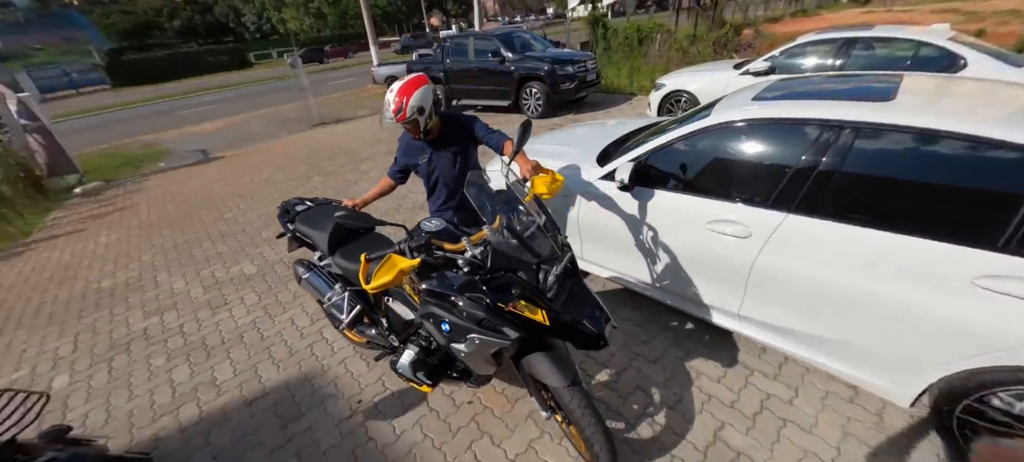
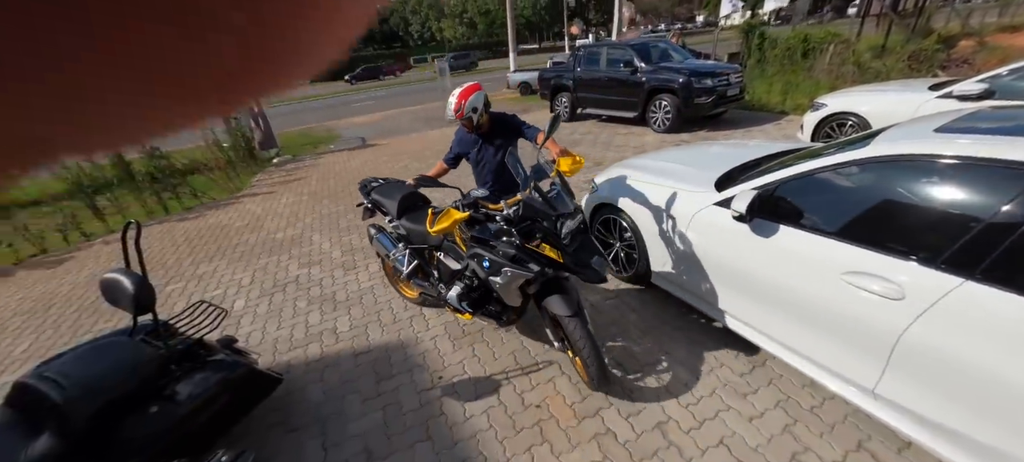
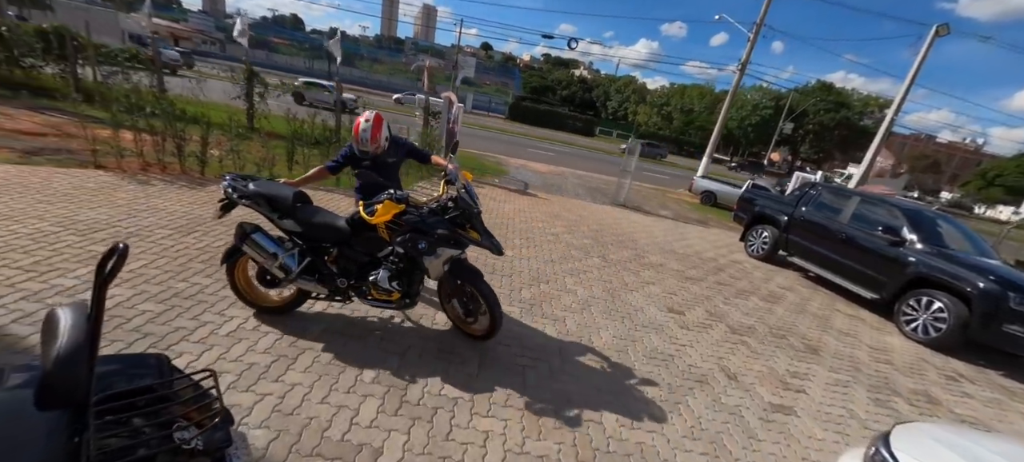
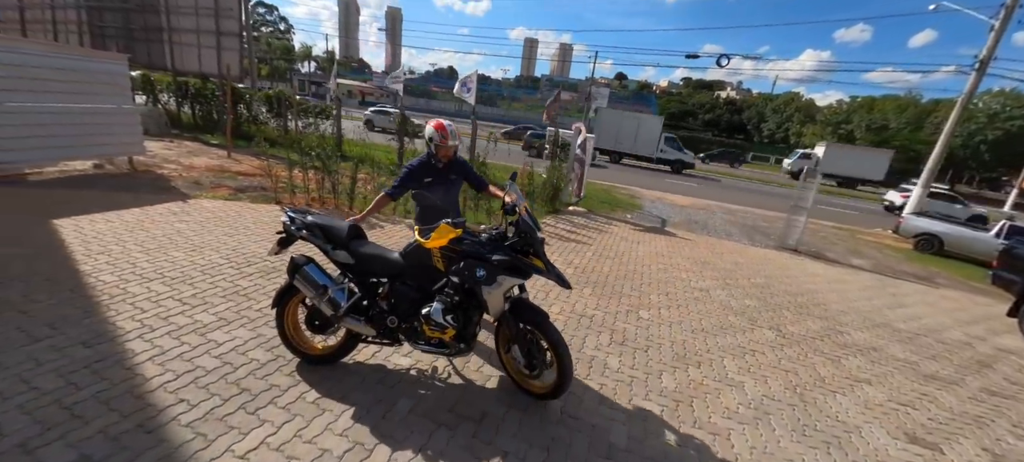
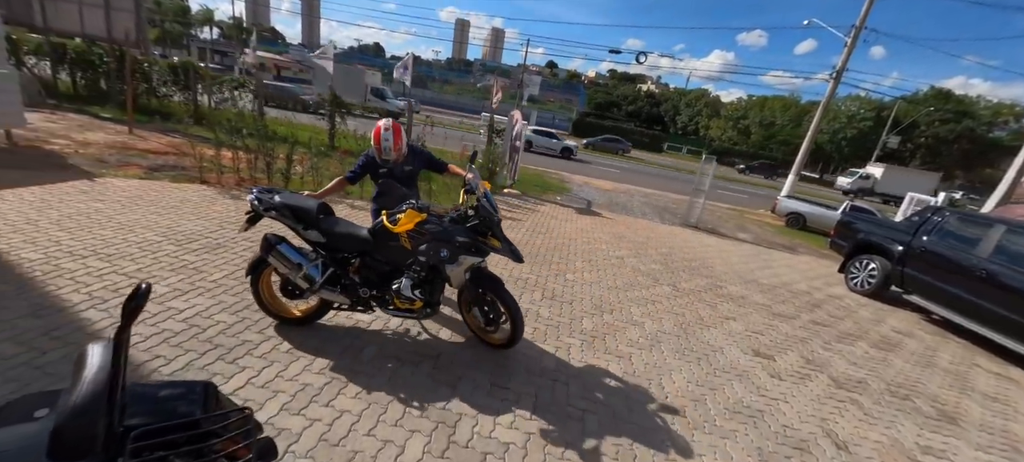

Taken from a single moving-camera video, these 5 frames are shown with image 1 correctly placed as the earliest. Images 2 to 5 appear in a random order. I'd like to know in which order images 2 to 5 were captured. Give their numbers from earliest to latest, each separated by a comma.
2, 3, 5, 4
